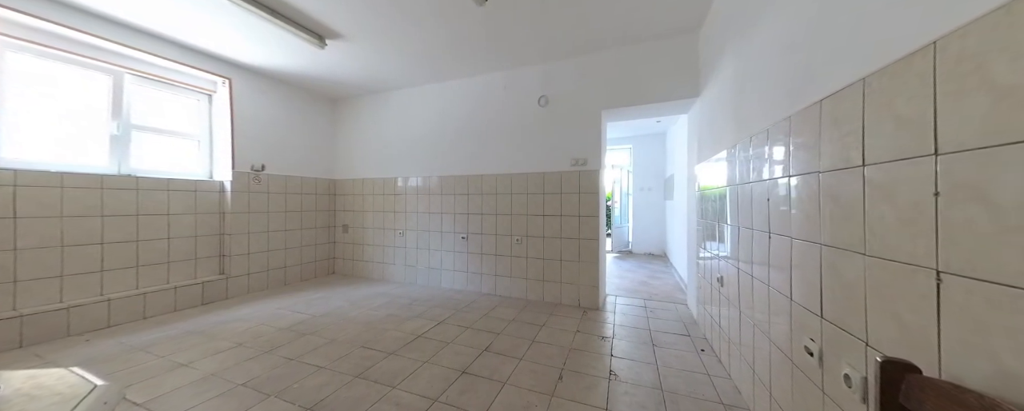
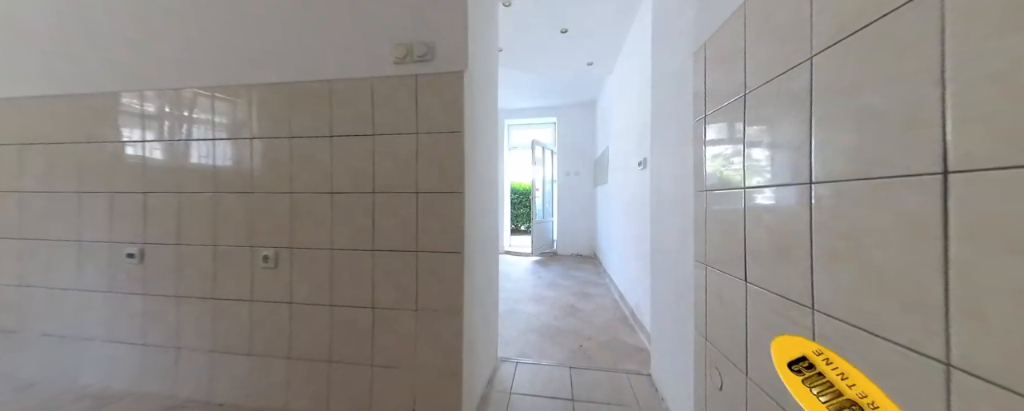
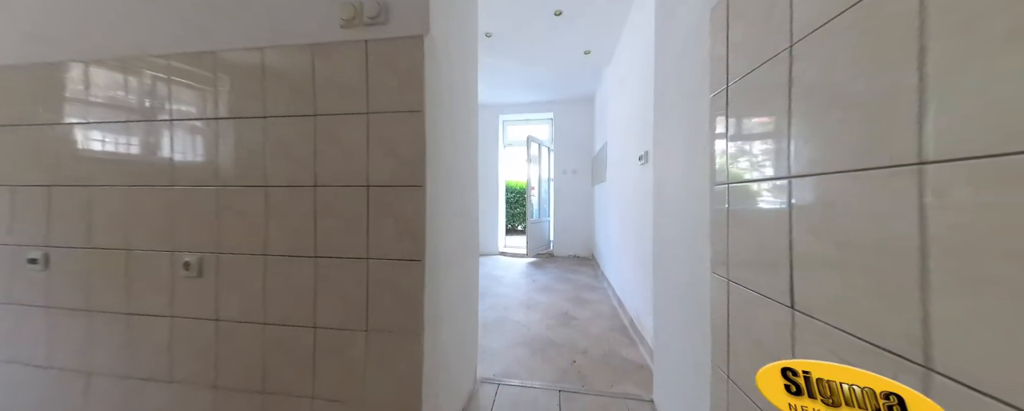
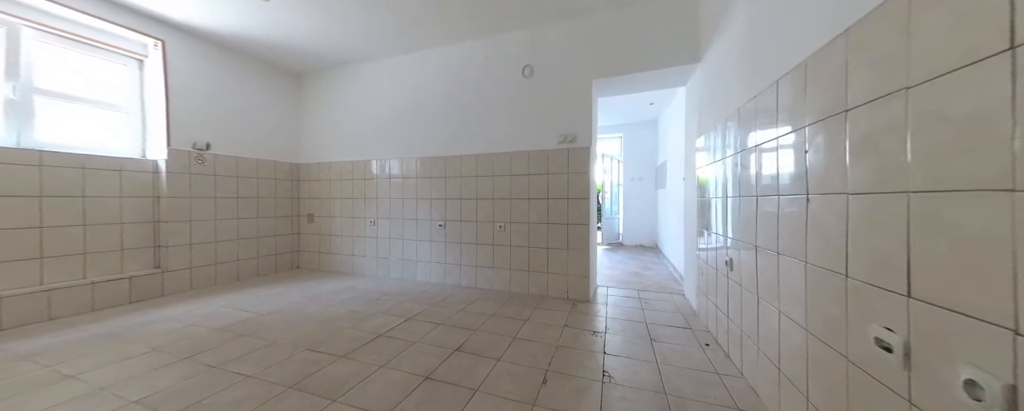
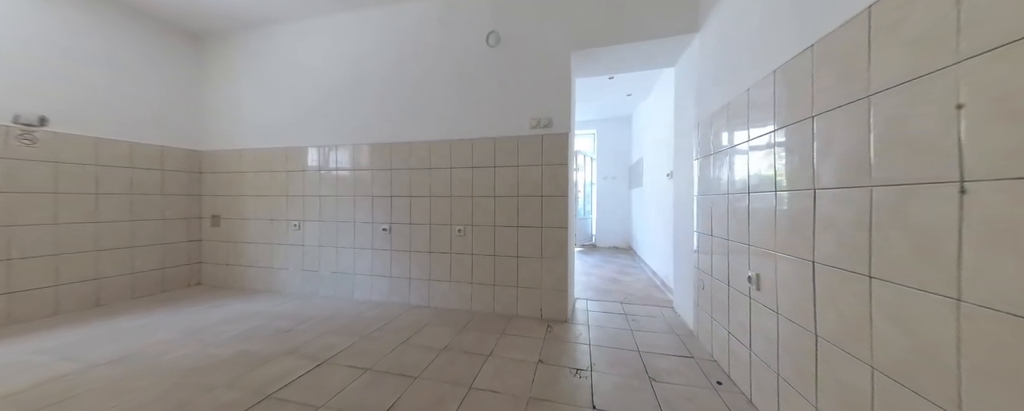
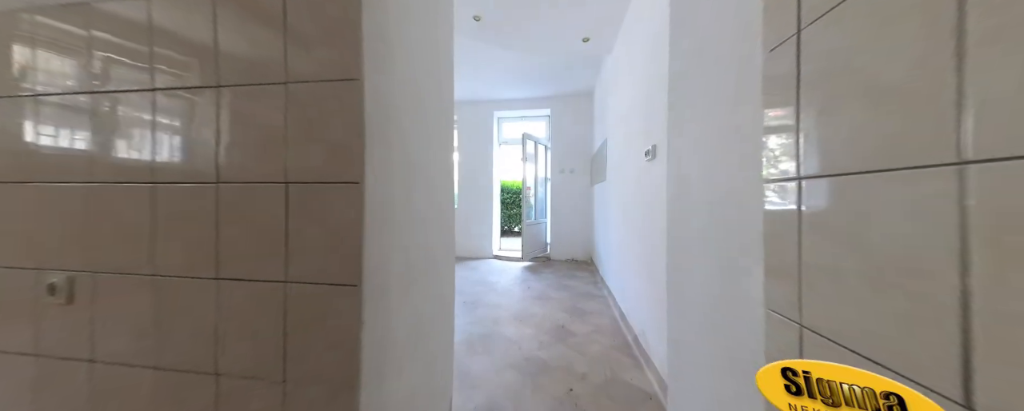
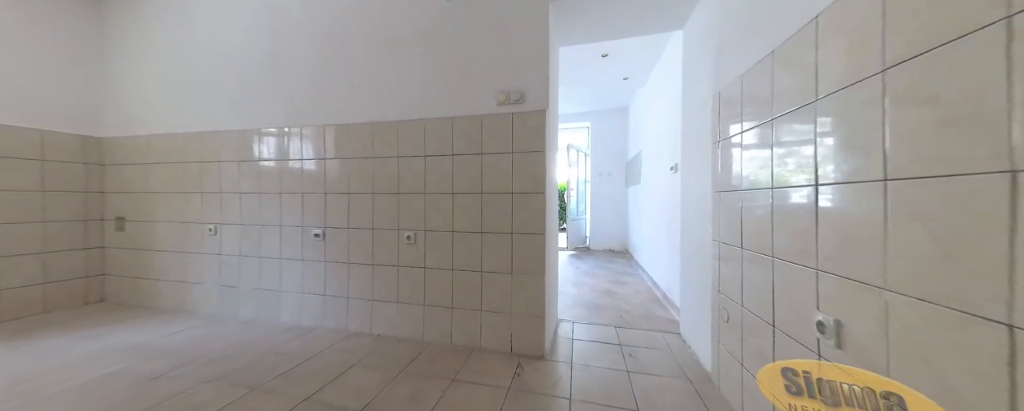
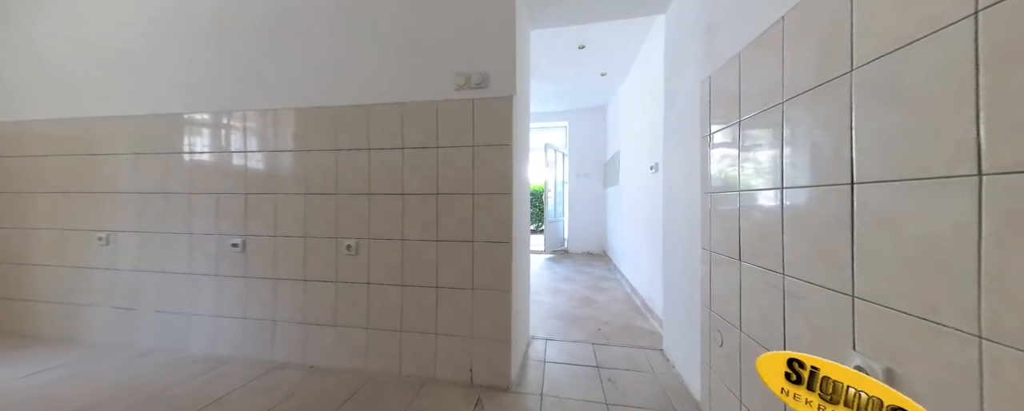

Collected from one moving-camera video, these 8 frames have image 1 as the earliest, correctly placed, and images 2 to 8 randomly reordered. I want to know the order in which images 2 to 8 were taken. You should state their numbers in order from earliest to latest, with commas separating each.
4, 5, 7, 8, 2, 3, 6
